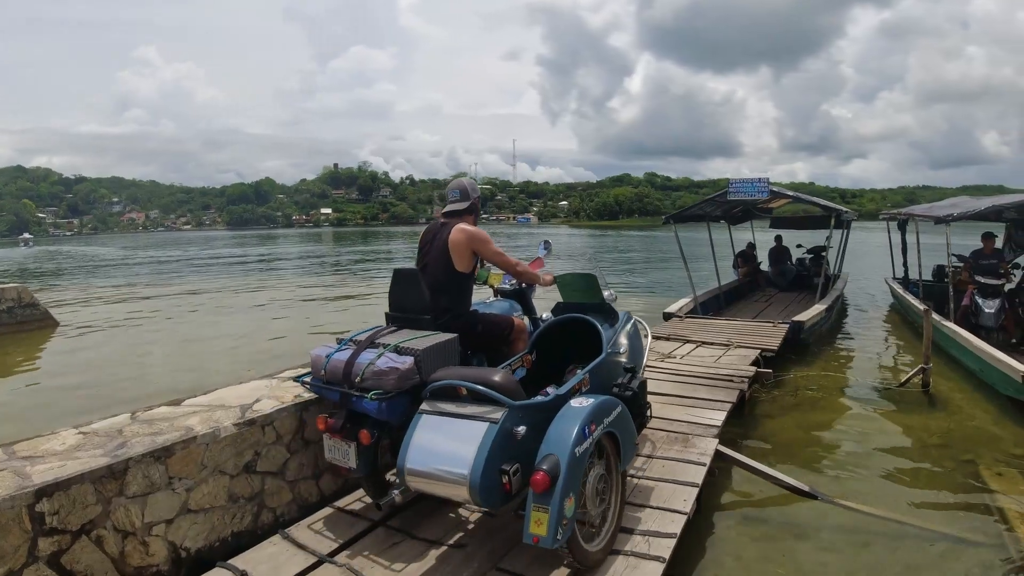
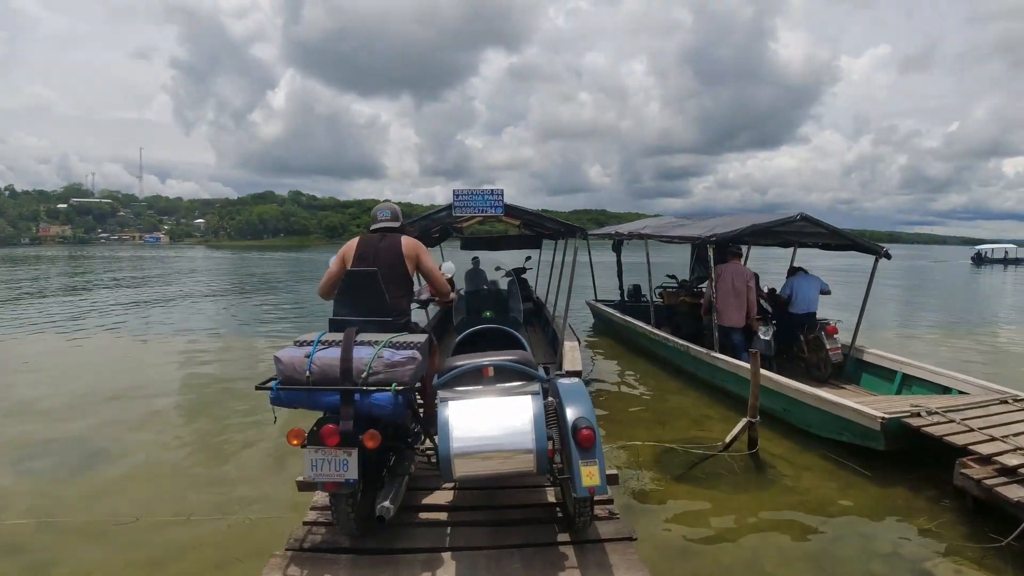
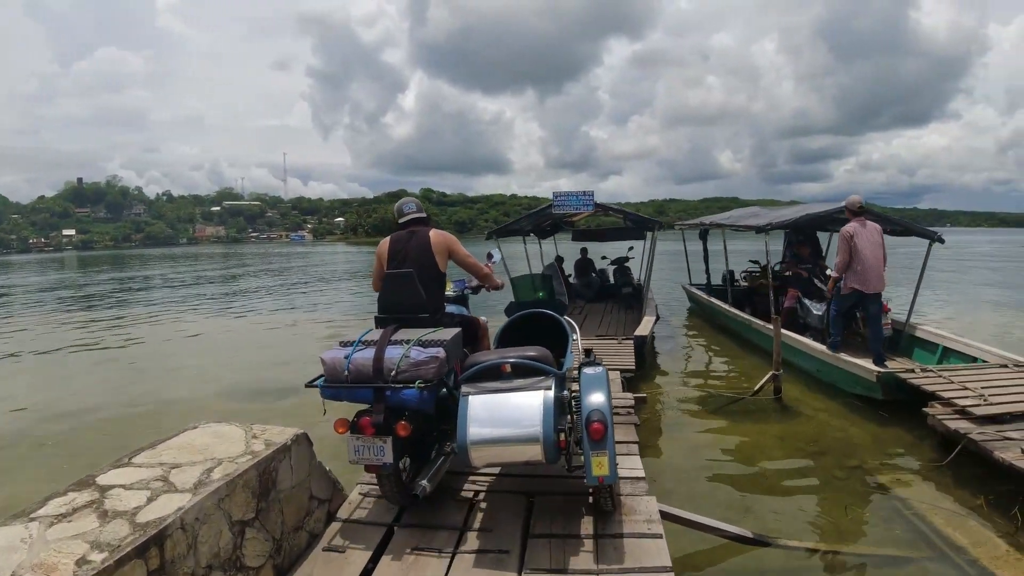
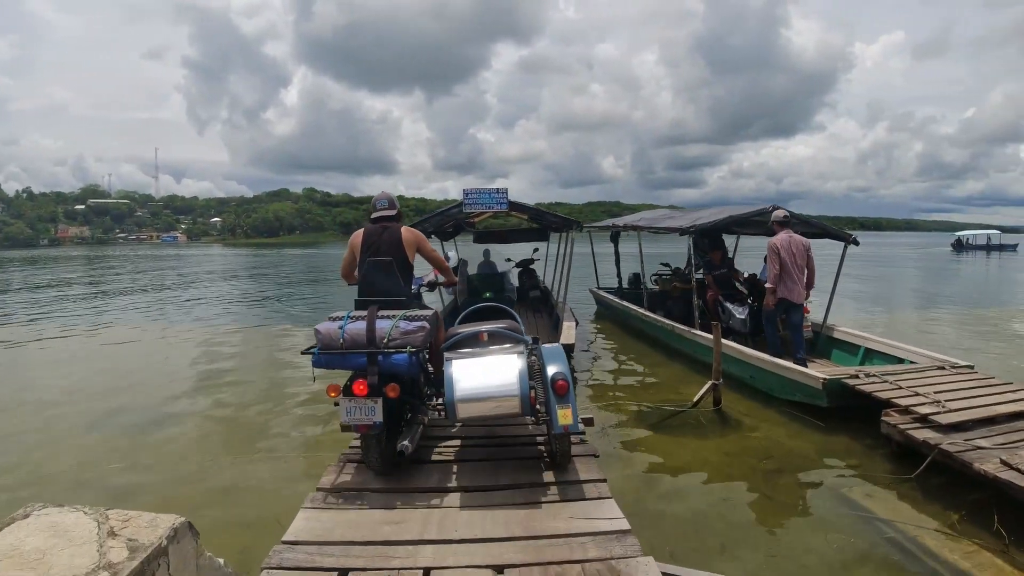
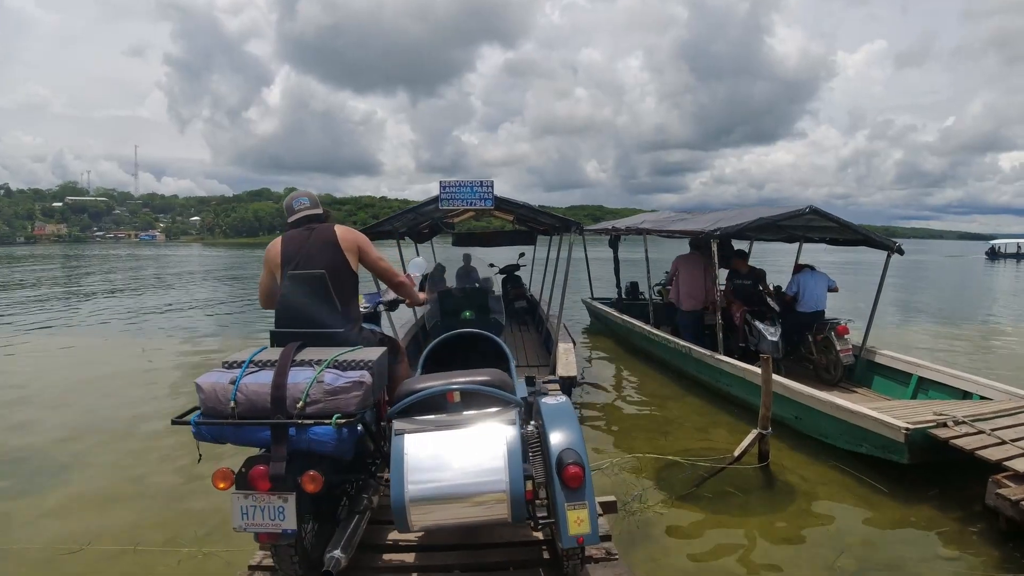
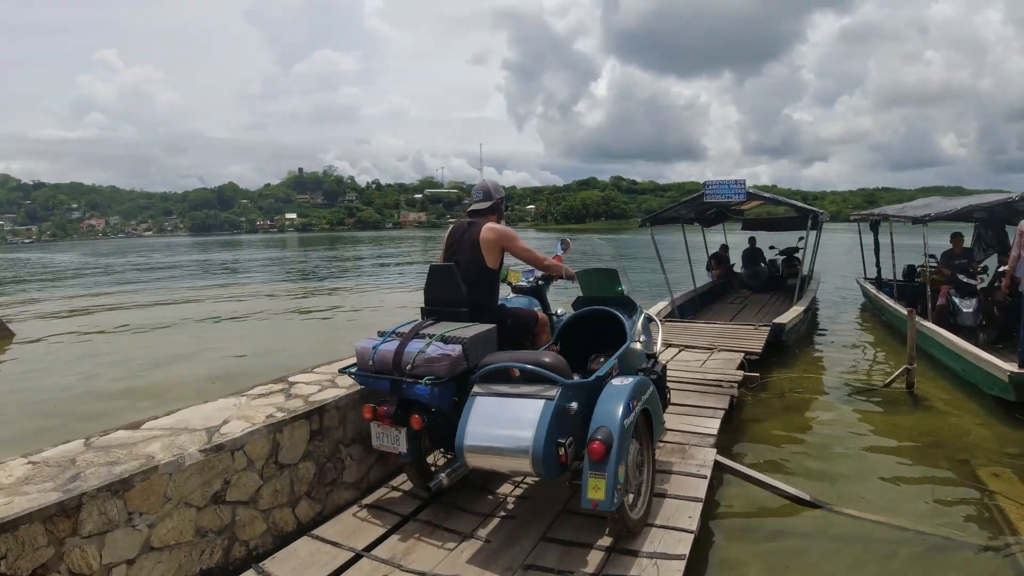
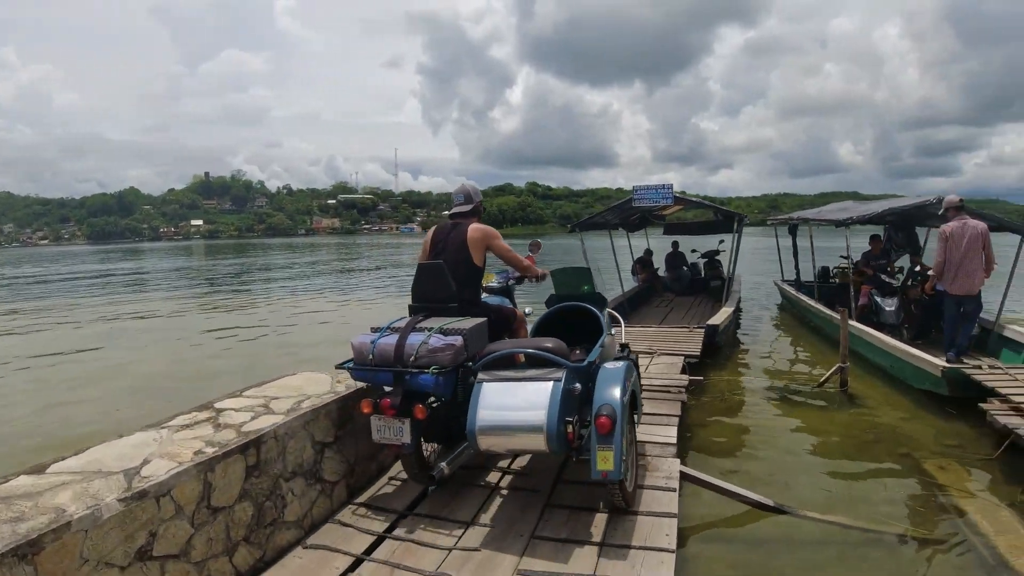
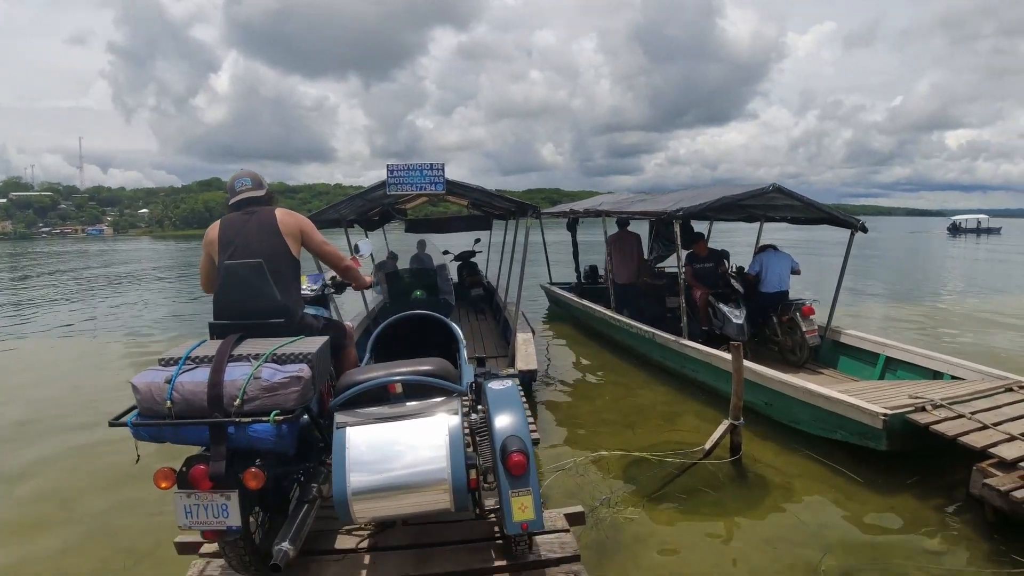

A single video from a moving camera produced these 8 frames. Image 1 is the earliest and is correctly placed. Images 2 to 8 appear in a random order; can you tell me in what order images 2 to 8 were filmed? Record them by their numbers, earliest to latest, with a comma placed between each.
6, 7, 3, 4, 2, 5, 8
